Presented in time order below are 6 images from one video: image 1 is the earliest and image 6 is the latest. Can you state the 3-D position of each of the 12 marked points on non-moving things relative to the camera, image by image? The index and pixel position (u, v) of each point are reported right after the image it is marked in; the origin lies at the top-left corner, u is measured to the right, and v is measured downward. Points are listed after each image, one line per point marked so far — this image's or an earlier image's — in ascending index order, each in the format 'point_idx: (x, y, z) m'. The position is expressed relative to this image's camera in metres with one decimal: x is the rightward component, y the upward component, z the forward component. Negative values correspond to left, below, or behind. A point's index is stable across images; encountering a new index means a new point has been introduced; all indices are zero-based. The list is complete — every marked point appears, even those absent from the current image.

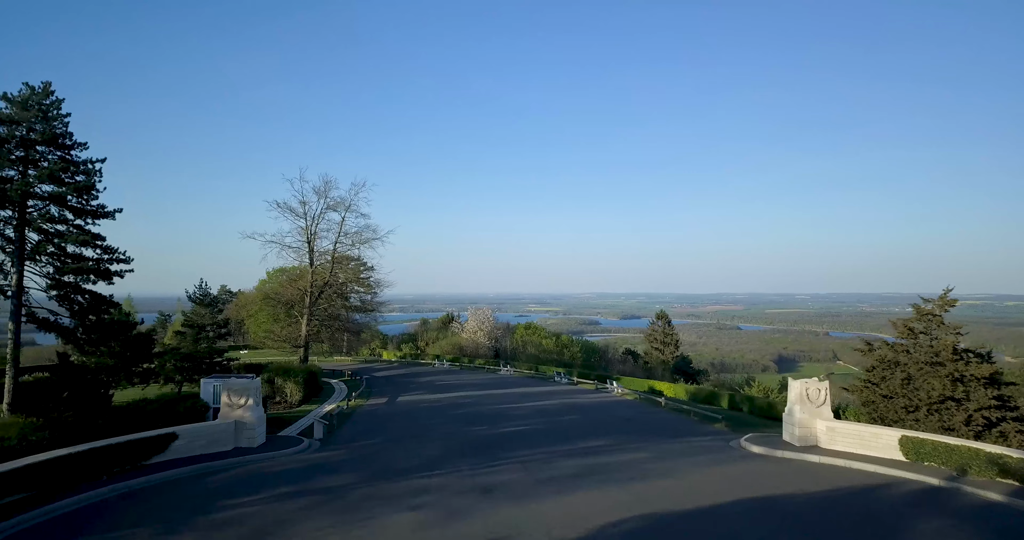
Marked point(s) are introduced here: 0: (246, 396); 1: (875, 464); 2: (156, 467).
0: (-4.3, -2.0, +15.7) m
1: (+5.2, -2.8, +14.0) m
2: (-5.0, -2.8, +13.8) m
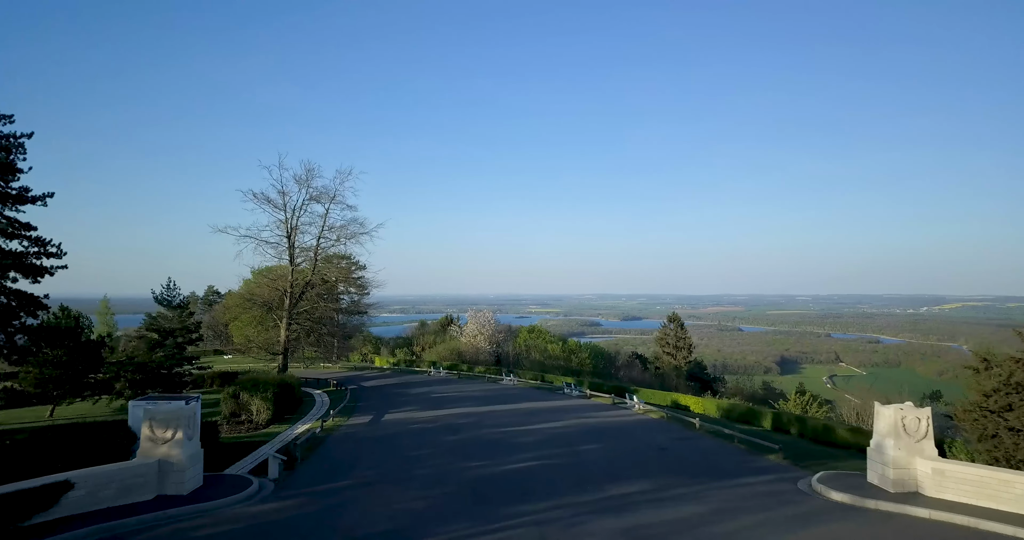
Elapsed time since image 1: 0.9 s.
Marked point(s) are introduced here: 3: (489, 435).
0: (-4.2, -1.9, +12.0) m
1: (+5.3, -2.7, +10.3) m
2: (-4.9, -2.7, +10.1) m
3: (-0.4, -3.1, +18.3) m
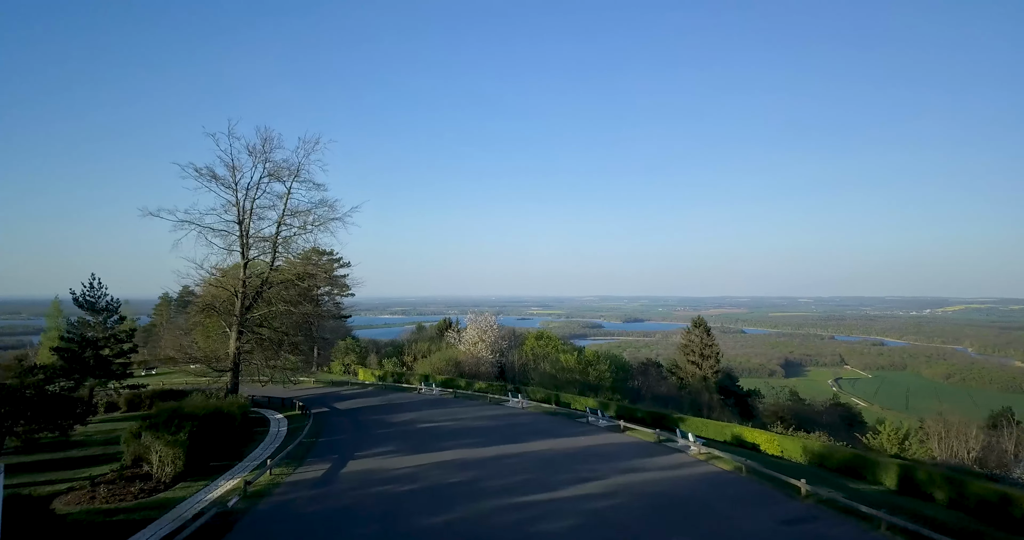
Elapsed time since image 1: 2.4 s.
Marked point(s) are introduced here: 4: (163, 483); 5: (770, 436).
0: (-4.0, -1.8, +5.7) m
1: (+5.5, -2.5, +4.0) m
2: (-4.7, -2.5, +3.7) m
3: (-0.2, -2.9, +11.9) m
4: (-5.2, -3.2, +14.7) m
5: (+5.0, -3.2, +18.9) m
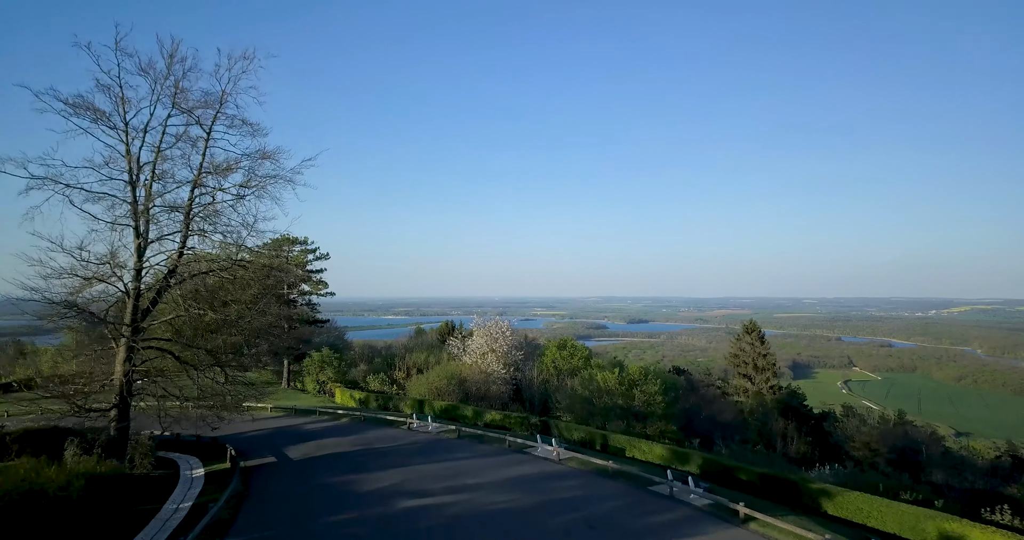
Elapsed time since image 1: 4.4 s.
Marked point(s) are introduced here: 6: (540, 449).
0: (-3.5, -1.5, -2.9) m
1: (+6.0, -2.3, -4.6) m
2: (-4.2, -2.2, -4.8) m
3: (+0.3, -2.7, +3.3) m
4: (-4.7, -2.9, +6.1) m
5: (+5.5, -2.9, +10.3) m
6: (+0.6, -3.5, +18.9) m
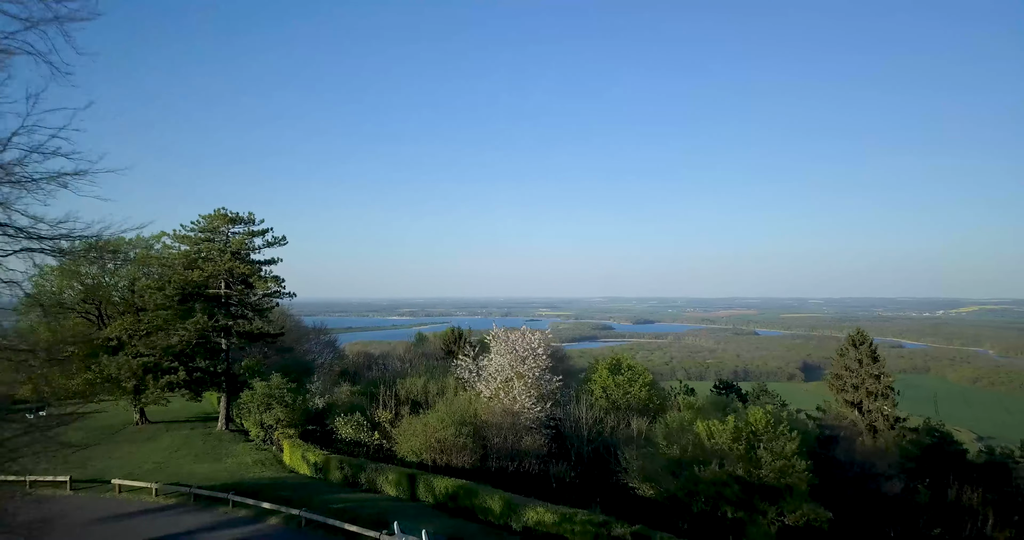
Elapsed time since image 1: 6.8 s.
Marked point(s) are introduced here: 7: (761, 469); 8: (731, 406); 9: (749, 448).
0: (-2.7, -1.3, -13.6) m
1: (+6.7, -2.0, -15.4) m
2: (-3.5, -2.0, -15.6) m
3: (+1.1, -2.4, -7.4) m
4: (-3.9, -2.6, -4.6) m
5: (+6.3, -2.7, -0.5) m
6: (+1.4, -3.2, +8.1) m
7: (+4.6, -3.5, +17.2) m
8: (+4.2, -2.8, +20.1) m
9: (+4.3, -3.2, +17.9) m
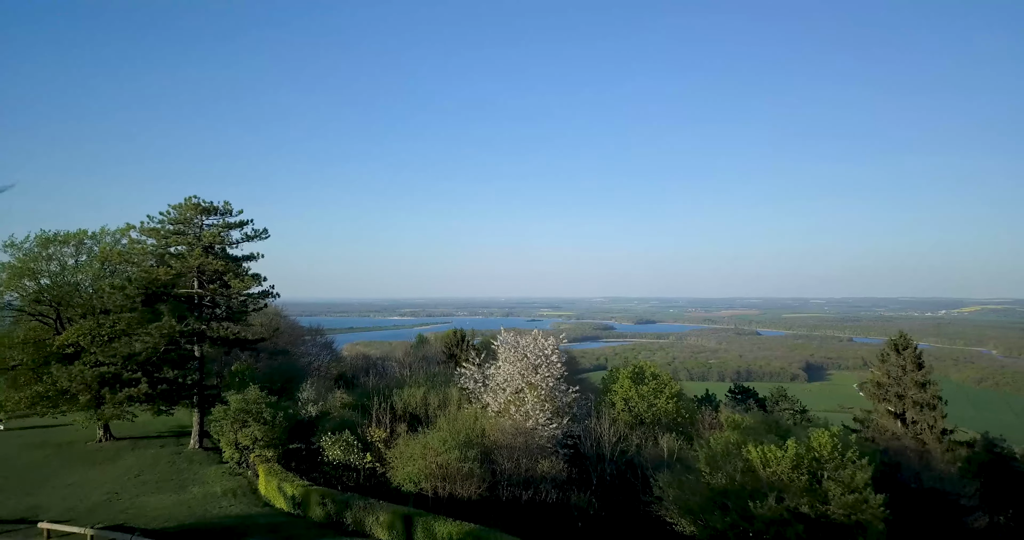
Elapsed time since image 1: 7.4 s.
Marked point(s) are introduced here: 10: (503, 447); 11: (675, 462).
0: (-2.5, -1.2, -16.5) m
1: (+6.9, -1.9, -18.3) m
2: (-3.3, -1.9, -18.5) m
3: (+1.3, -2.3, -10.3) m
4: (-3.7, -2.6, -7.5) m
5: (+6.5, -2.6, -3.4) m
6: (+1.7, -3.2, +5.2) m
7: (+4.8, -3.4, +14.3) m
8: (+4.5, -2.7, +17.2) m
9: (+4.6, -3.1, +15.0) m
10: (-0.2, -3.1, +17.8) m
11: (+2.8, -3.3, +18.7) m
